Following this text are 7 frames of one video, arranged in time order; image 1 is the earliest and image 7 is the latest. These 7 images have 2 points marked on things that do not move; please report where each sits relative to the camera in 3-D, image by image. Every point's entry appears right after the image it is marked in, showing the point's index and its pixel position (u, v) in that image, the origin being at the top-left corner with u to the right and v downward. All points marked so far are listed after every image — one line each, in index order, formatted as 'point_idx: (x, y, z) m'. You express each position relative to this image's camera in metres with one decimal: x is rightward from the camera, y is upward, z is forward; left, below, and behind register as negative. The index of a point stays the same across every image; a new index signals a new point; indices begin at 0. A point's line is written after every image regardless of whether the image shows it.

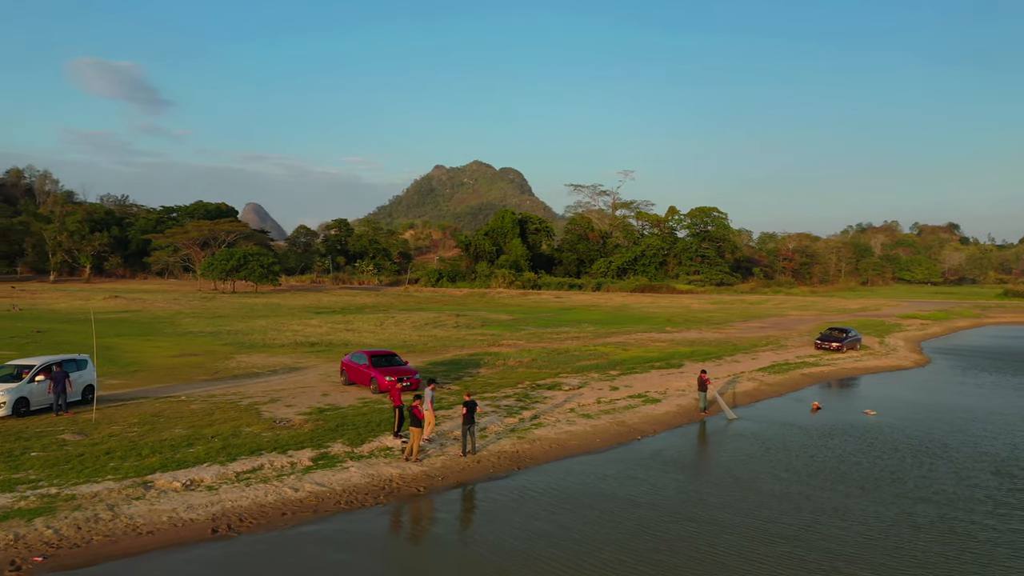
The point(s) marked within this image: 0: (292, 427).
0: (-5.0, -3.1, +14.3) m
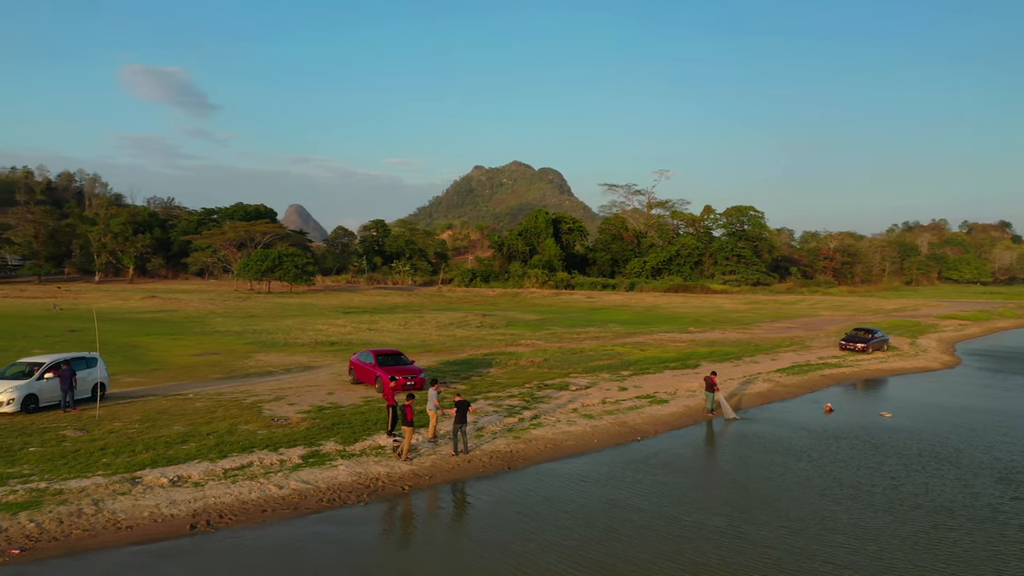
0: (-5.1, -3.1, +14.4) m
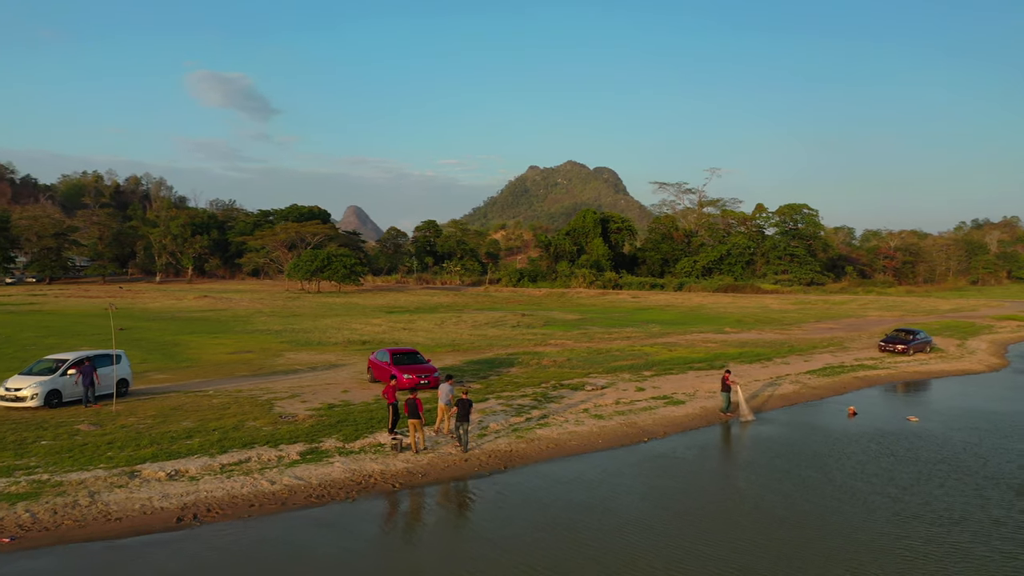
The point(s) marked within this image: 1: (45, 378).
0: (-5.0, -3.1, +14.7) m
1: (-11.8, -2.3, +16.1) m
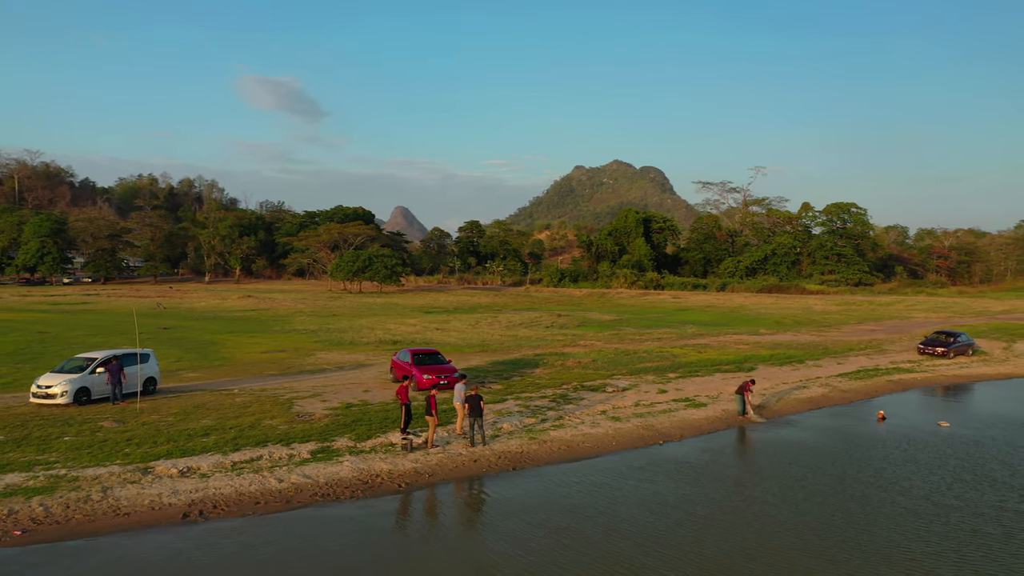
0: (-4.7, -3.1, +14.9) m
1: (-11.5, -2.3, +16.7) m
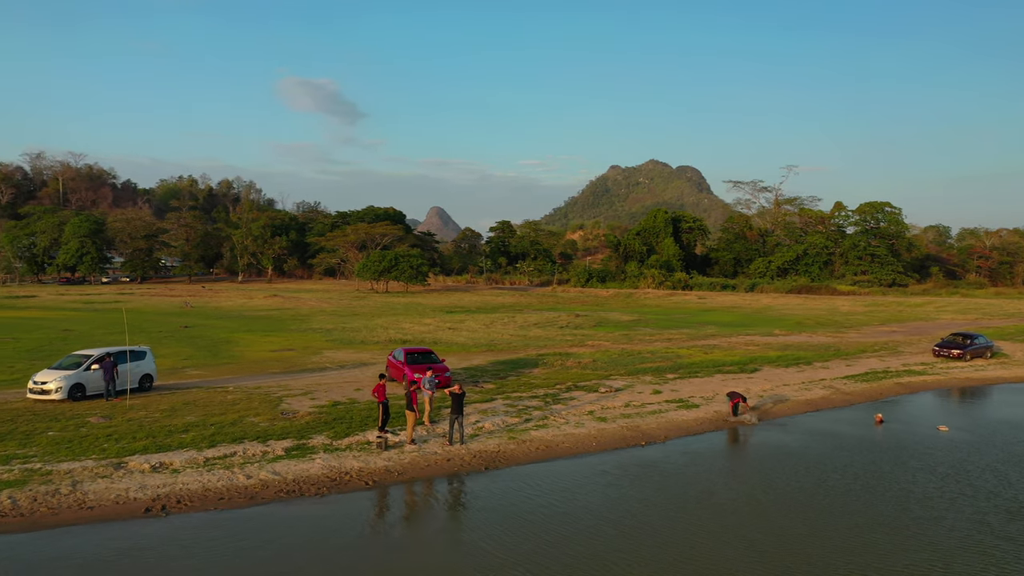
0: (-5.2, -3.1, +15.1) m
1: (-11.9, -2.3, +17.1) m
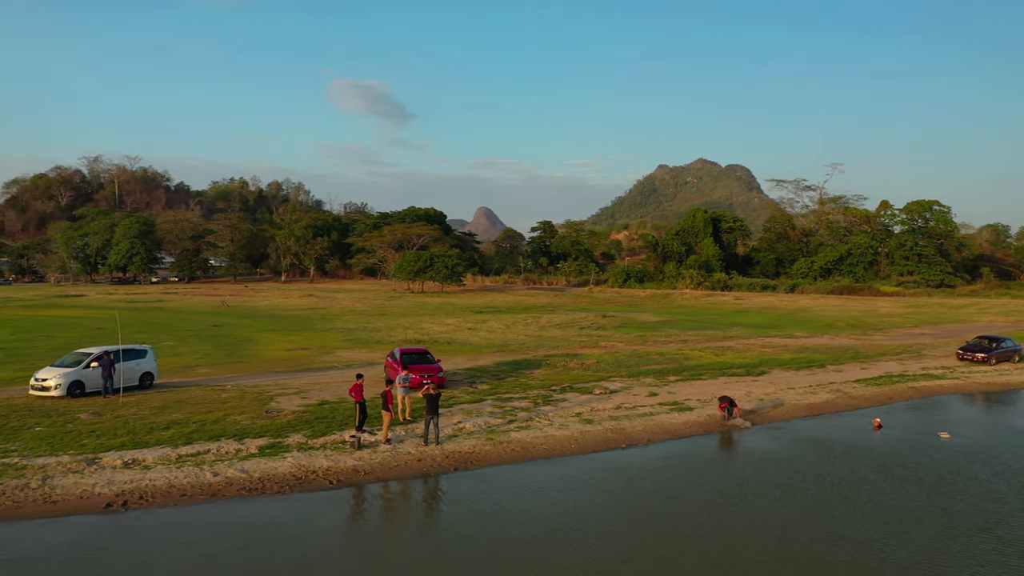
0: (-5.7, -3.1, +15.4) m
1: (-12.3, -2.3, +17.6) m
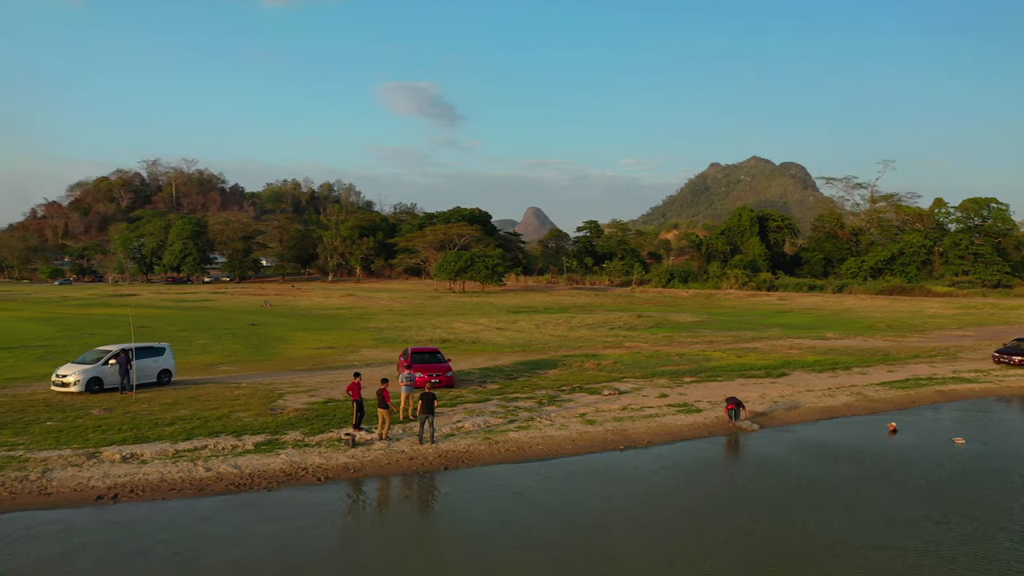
0: (-5.7, -3.1, +15.7) m
1: (-12.2, -2.3, +18.3) m
